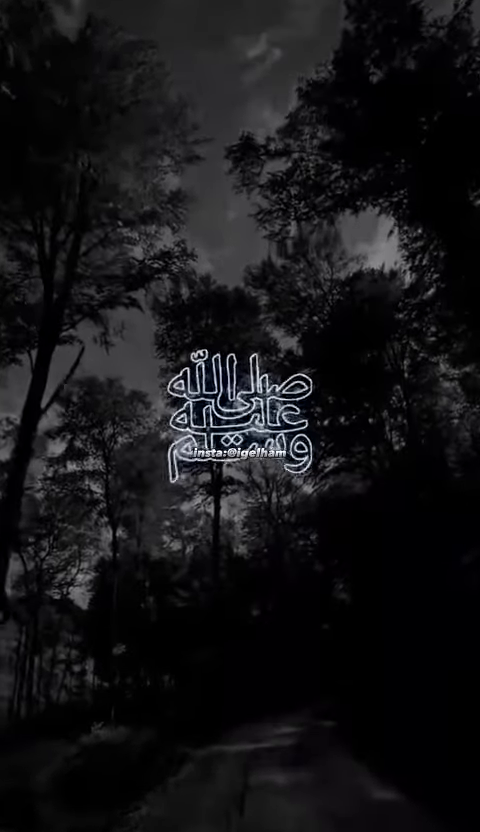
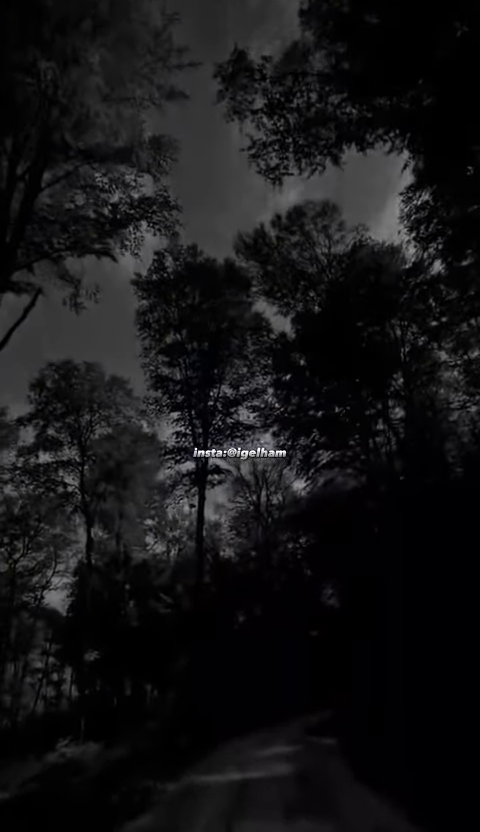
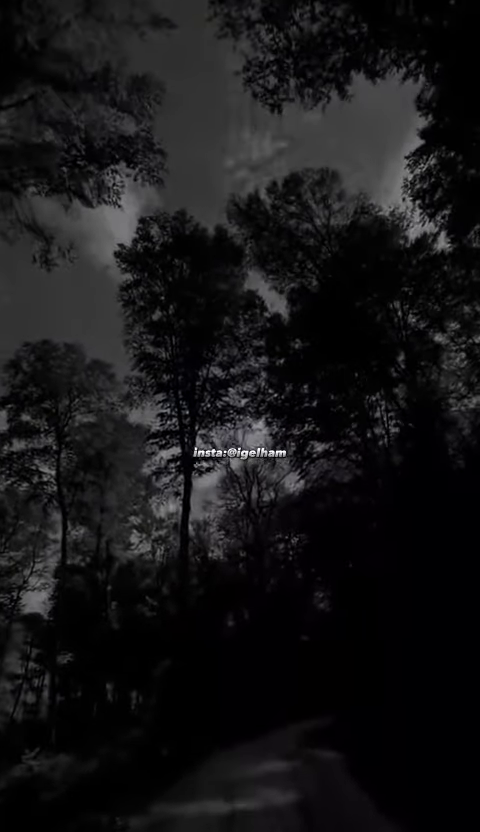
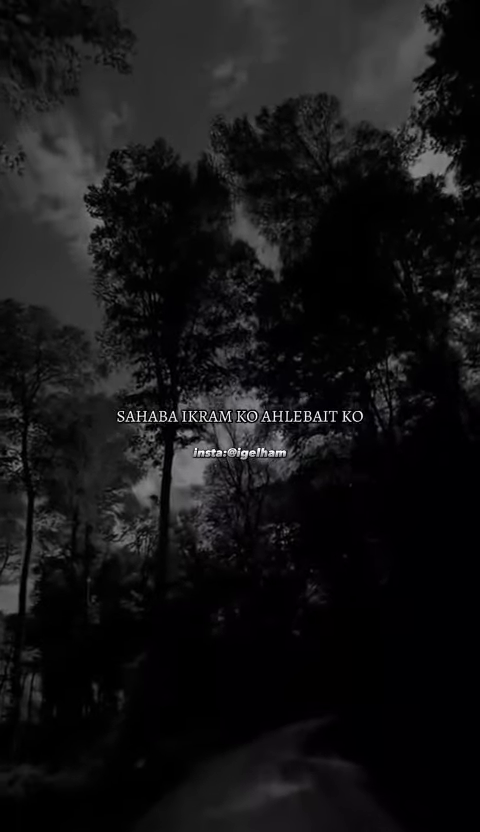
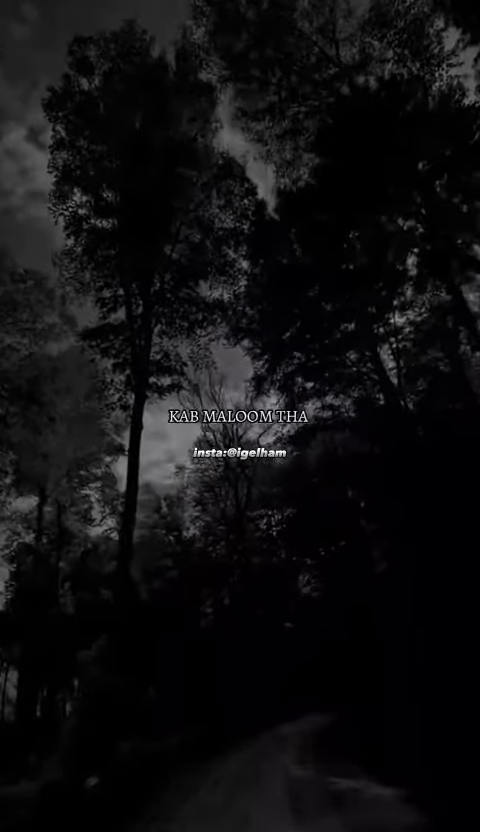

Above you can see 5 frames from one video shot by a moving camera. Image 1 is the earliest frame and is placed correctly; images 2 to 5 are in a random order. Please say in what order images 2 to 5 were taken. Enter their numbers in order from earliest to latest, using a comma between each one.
2, 3, 4, 5
